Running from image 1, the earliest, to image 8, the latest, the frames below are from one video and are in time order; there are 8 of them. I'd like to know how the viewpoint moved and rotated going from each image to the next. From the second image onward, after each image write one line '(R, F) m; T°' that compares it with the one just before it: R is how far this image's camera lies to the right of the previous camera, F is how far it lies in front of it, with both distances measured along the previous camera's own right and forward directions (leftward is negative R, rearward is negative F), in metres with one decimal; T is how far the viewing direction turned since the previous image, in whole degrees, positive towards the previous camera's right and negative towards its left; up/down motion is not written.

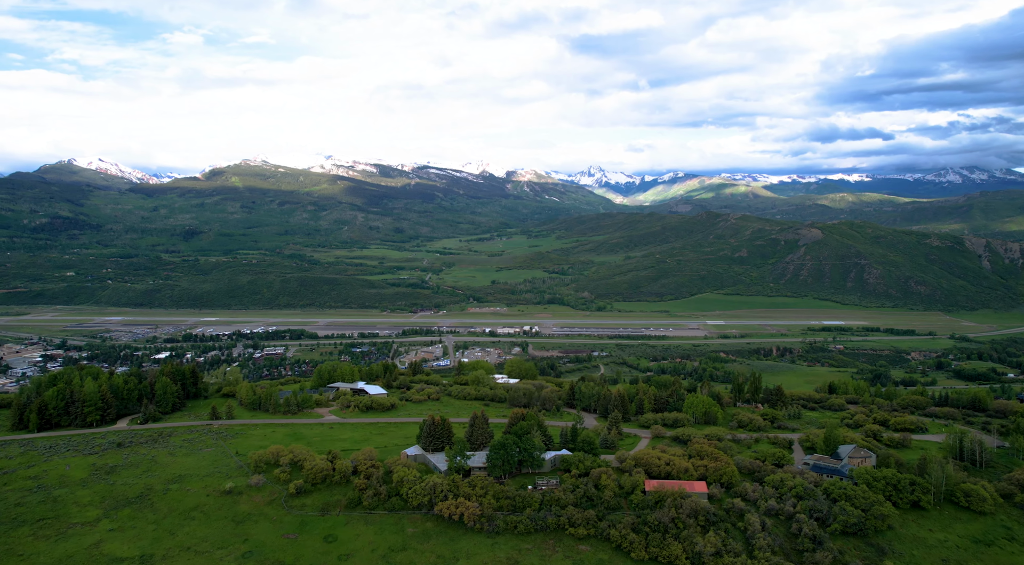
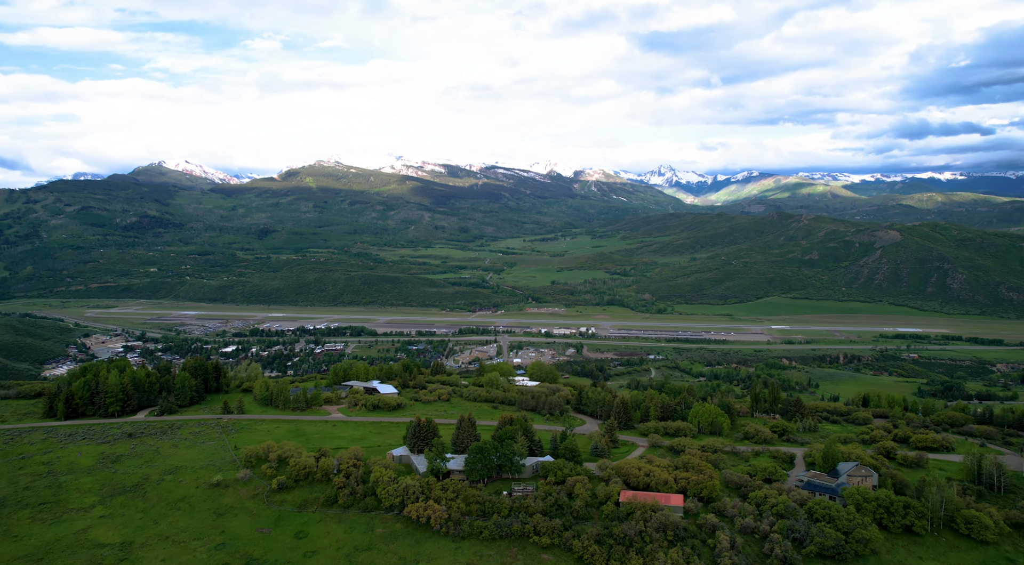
(+5.1, +0.4) m; -6°
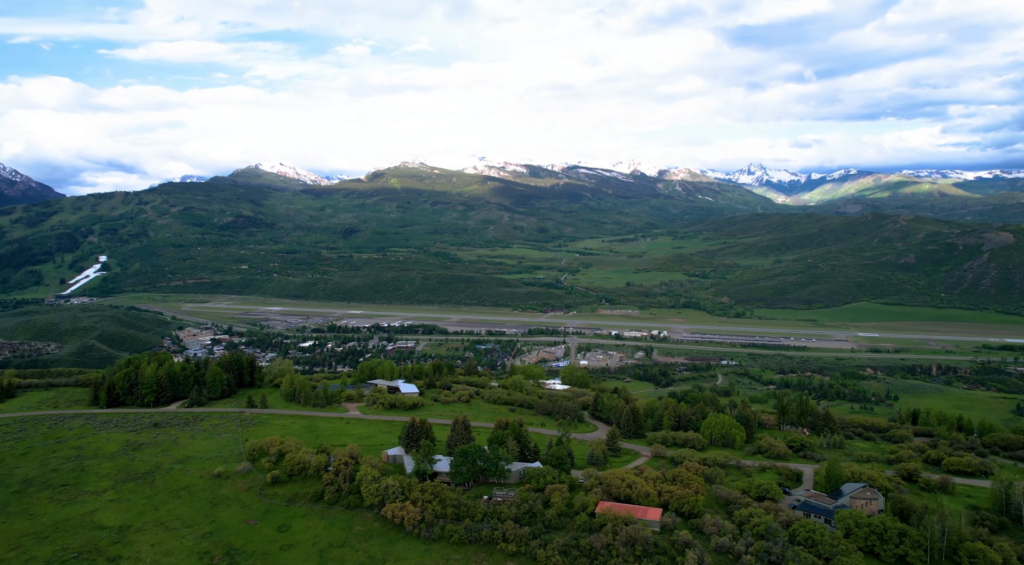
(+5.5, +0.5) m; -7°
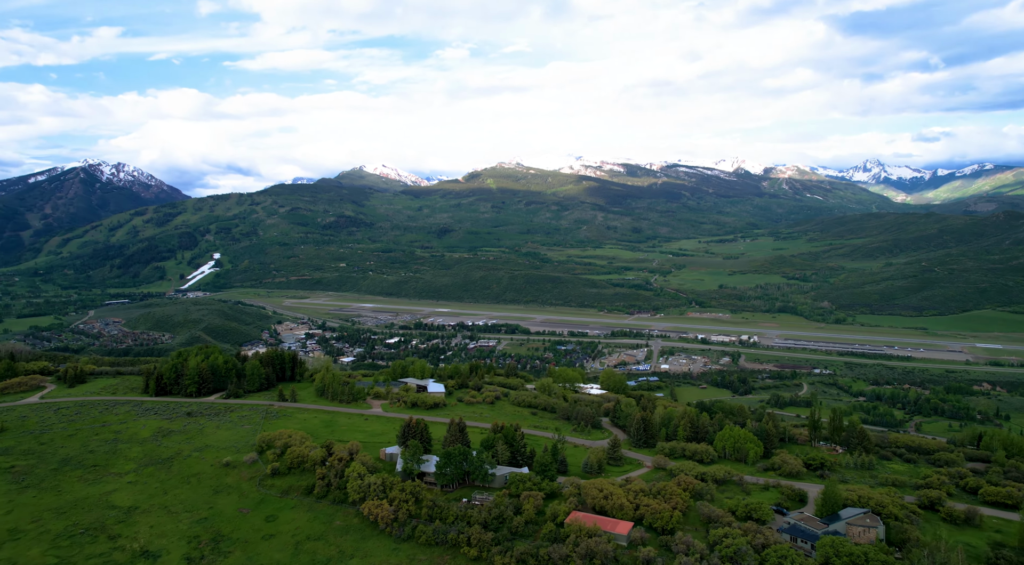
(+6.5, +0.6) m; -8°
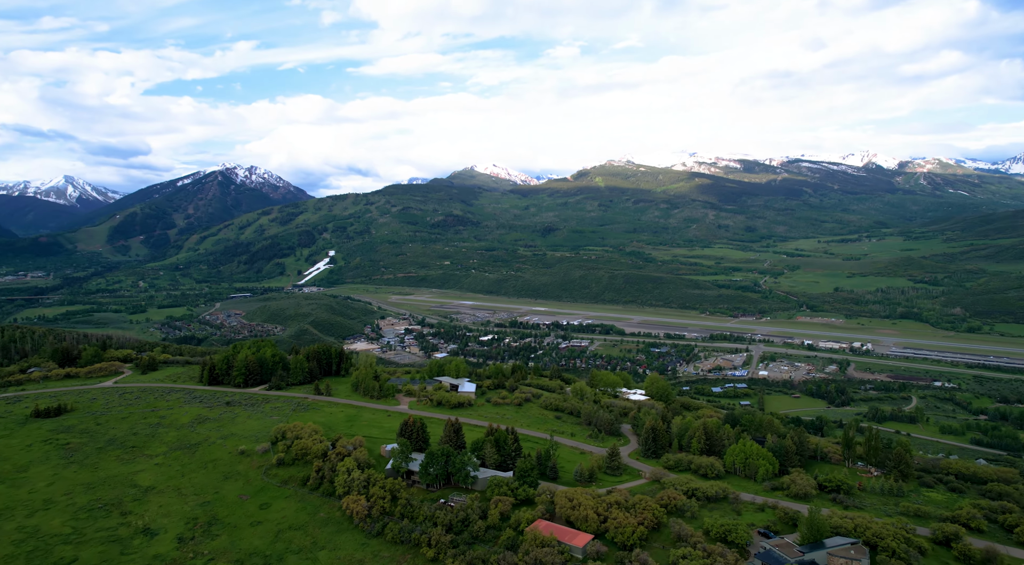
(+7.4, +0.7) m; -9°
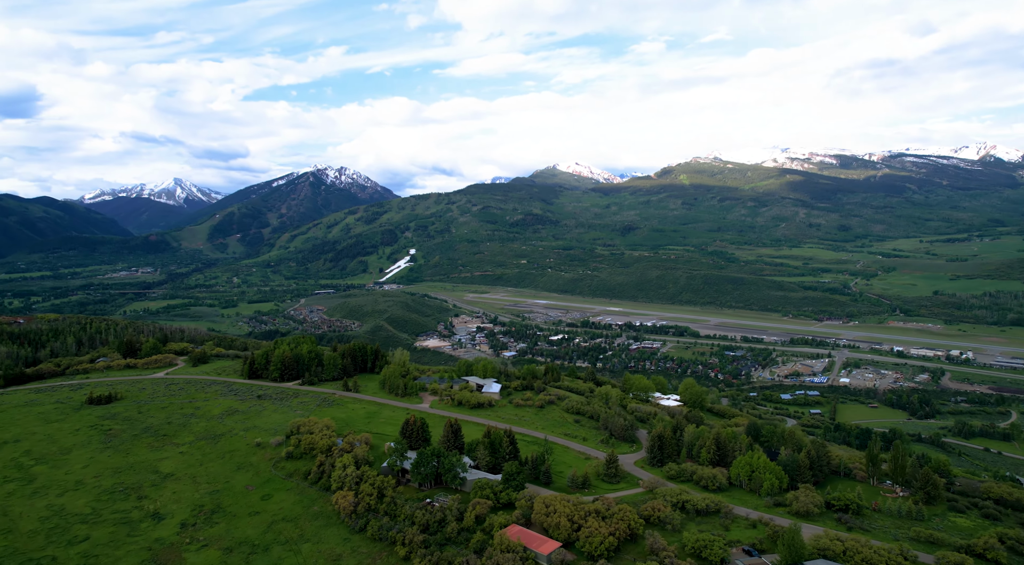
(+5.5, +0.4) m; -7°
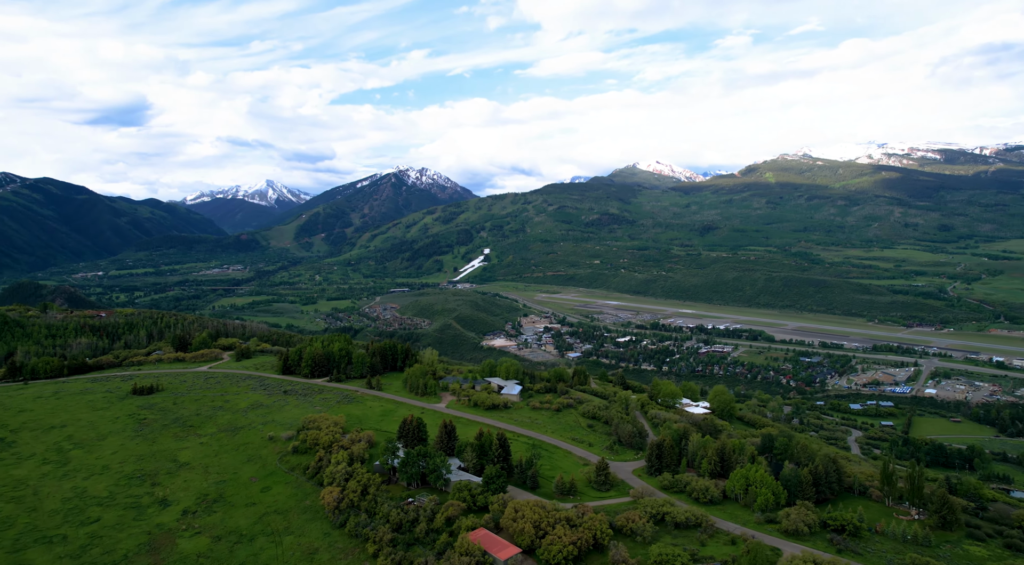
(+5.7, +0.4) m; -7°
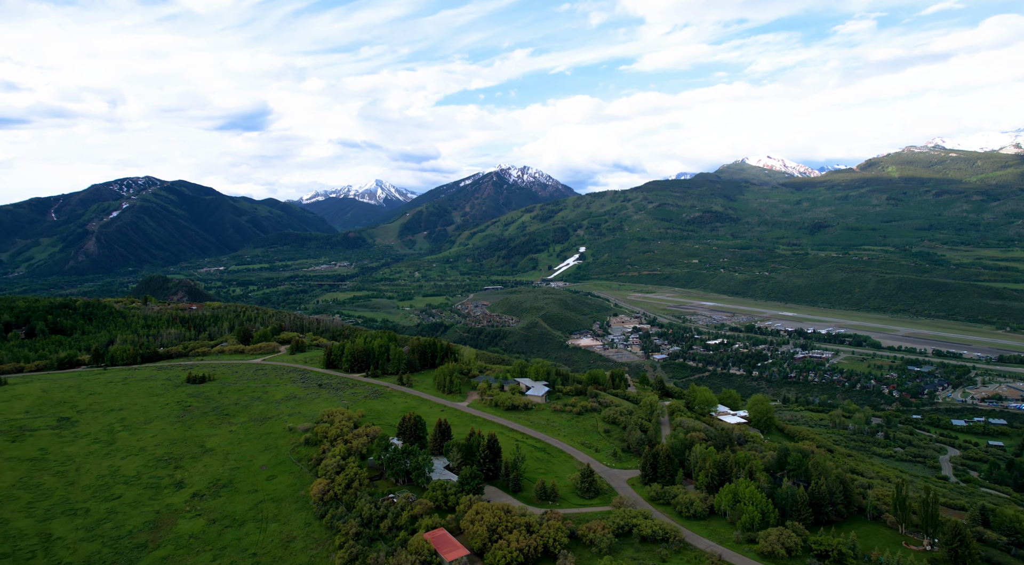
(+7.3, +0.6) m; -9°
